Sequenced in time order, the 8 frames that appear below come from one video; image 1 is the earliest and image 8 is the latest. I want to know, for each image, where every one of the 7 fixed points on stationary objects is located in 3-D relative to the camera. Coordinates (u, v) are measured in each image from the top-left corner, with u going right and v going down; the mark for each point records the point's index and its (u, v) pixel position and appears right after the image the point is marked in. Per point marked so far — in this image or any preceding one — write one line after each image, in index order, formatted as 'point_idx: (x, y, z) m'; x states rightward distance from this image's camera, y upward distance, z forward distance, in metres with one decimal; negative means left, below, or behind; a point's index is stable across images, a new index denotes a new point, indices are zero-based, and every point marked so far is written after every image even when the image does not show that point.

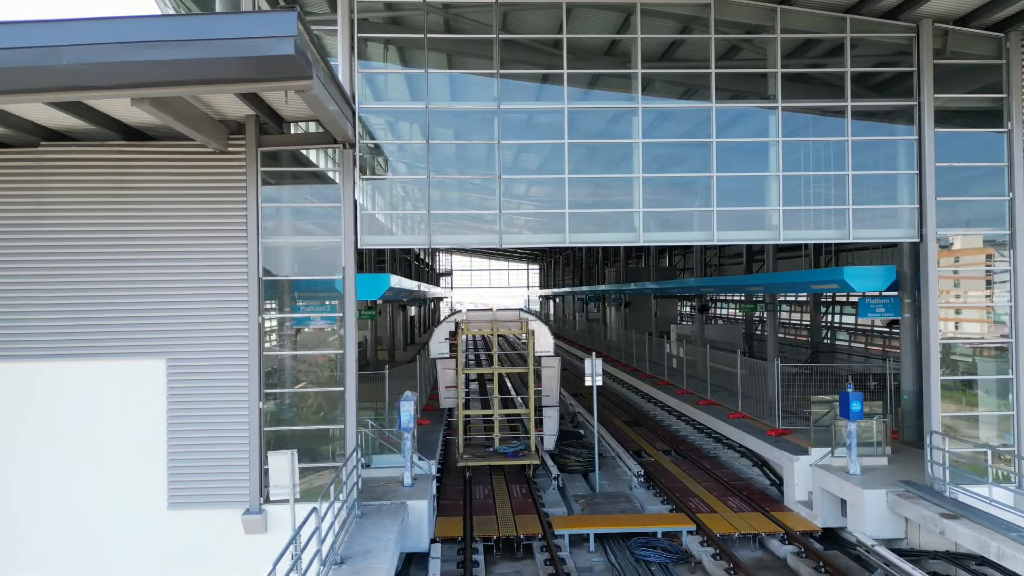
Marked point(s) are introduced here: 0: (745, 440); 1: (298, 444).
0: (+5.1, -3.3, +14.3) m
1: (-2.9, -2.2, +9.2) m
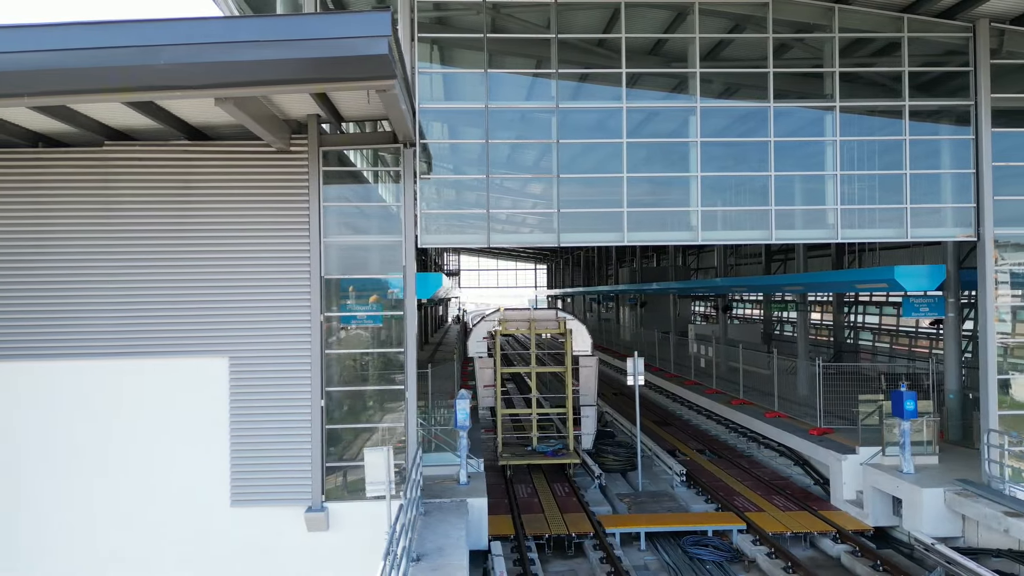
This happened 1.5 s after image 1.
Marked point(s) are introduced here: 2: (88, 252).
0: (+5.9, -3.2, +14.3) m
1: (-2.1, -2.2, +9.3) m
2: (-5.8, +0.5, +9.0) m
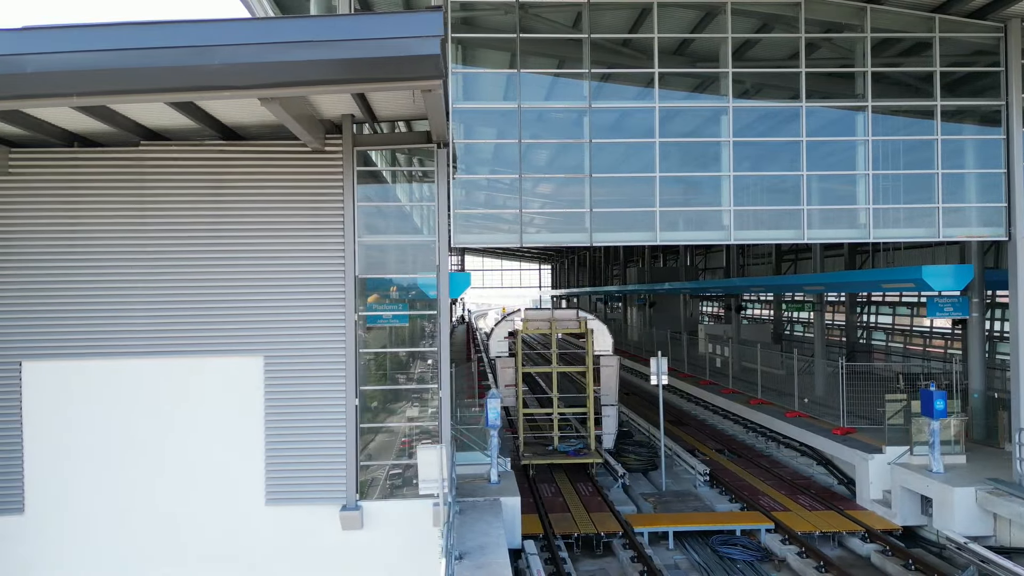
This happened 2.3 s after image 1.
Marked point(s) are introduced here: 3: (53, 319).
0: (+6.4, -3.2, +14.3) m
1: (-1.6, -2.1, +9.3) m
2: (-5.3, +0.5, +9.1) m
3: (-6.2, -0.4, +9.0) m
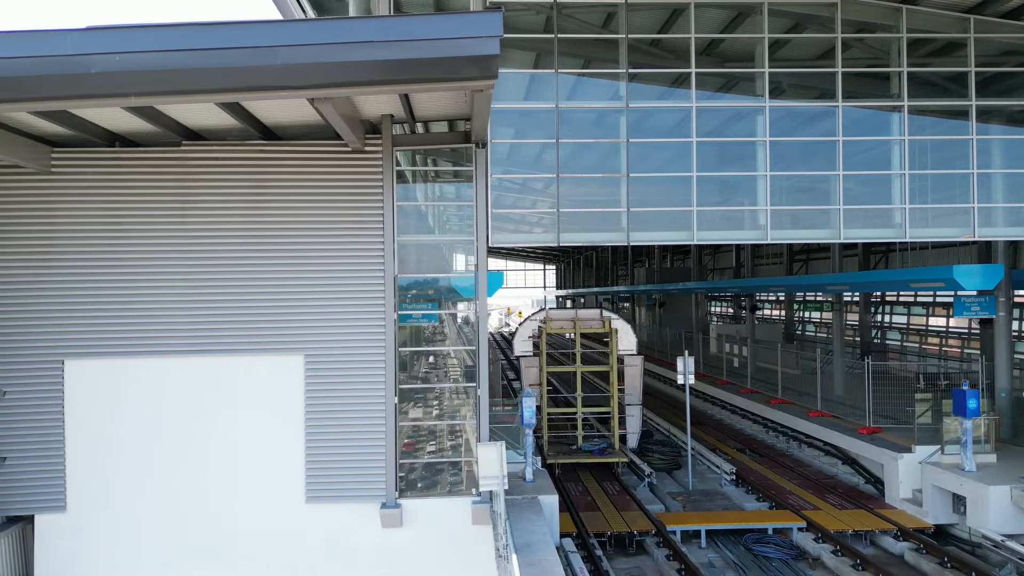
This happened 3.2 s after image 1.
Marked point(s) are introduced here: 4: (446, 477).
0: (+7.0, -3.2, +14.4) m
1: (-1.1, -2.1, +9.3) m
2: (-4.7, +0.5, +9.1) m
3: (-5.7, -0.4, +9.1) m
4: (-1.0, -2.7, +9.3) m
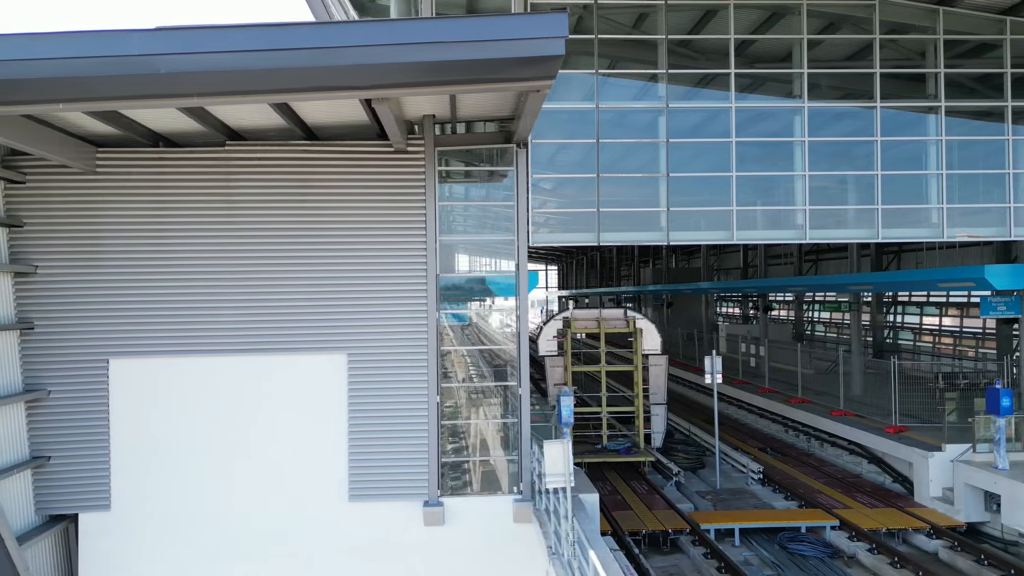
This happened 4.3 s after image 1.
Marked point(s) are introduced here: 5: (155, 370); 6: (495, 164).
0: (+7.5, -3.2, +14.4) m
1: (-0.5, -2.1, +9.4) m
2: (-4.2, +0.5, +9.2) m
3: (-5.1, -0.4, +9.1) m
4: (-0.4, -2.7, +9.3) m
5: (-4.9, -1.1, +9.1) m
6: (-0.3, +1.8, +9.5) m
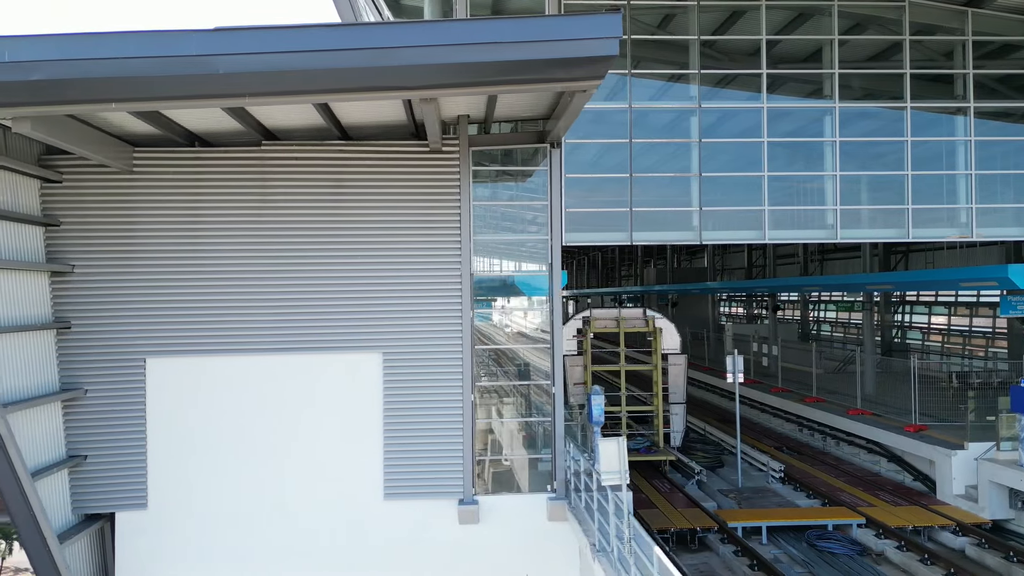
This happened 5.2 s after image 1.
0: (+8.0, -3.2, +14.5) m
1: (0.0, -2.1, +9.4) m
2: (-3.7, +0.5, +9.2) m
3: (-4.6, -0.4, +9.1) m
4: (+0.1, -2.6, +9.4) m
5: (-4.4, -1.1, +9.1) m
6: (+0.2, +1.8, +9.5) m
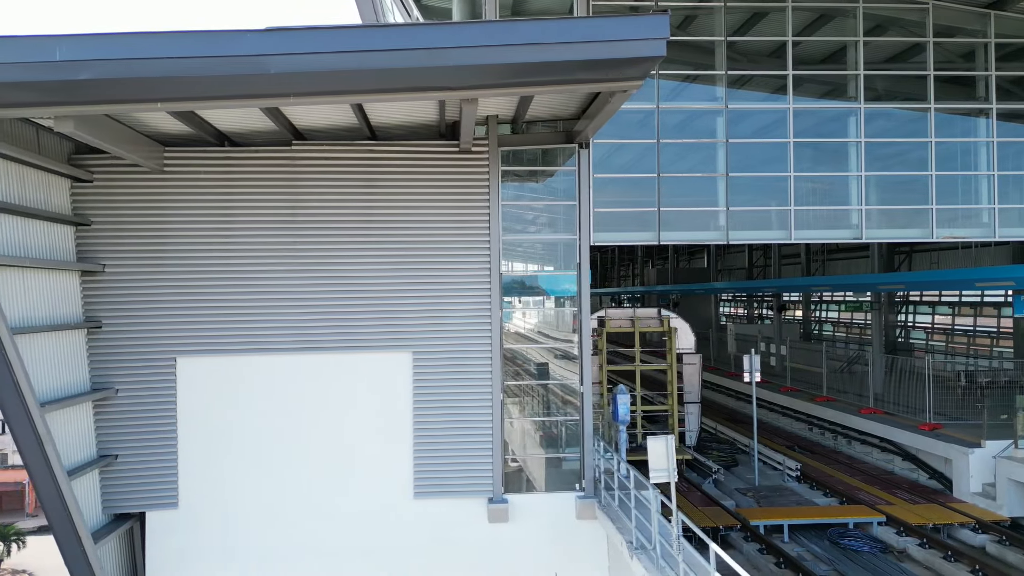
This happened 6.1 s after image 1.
0: (+8.3, -3.2, +14.6) m
1: (+0.4, -2.1, +9.5) m
2: (-3.3, +0.5, +9.2) m
3: (-4.2, -0.4, +9.1) m
4: (+0.5, -2.6, +9.4) m
5: (-4.0, -1.1, +9.1) m
6: (+0.6, +1.8, +9.6) m
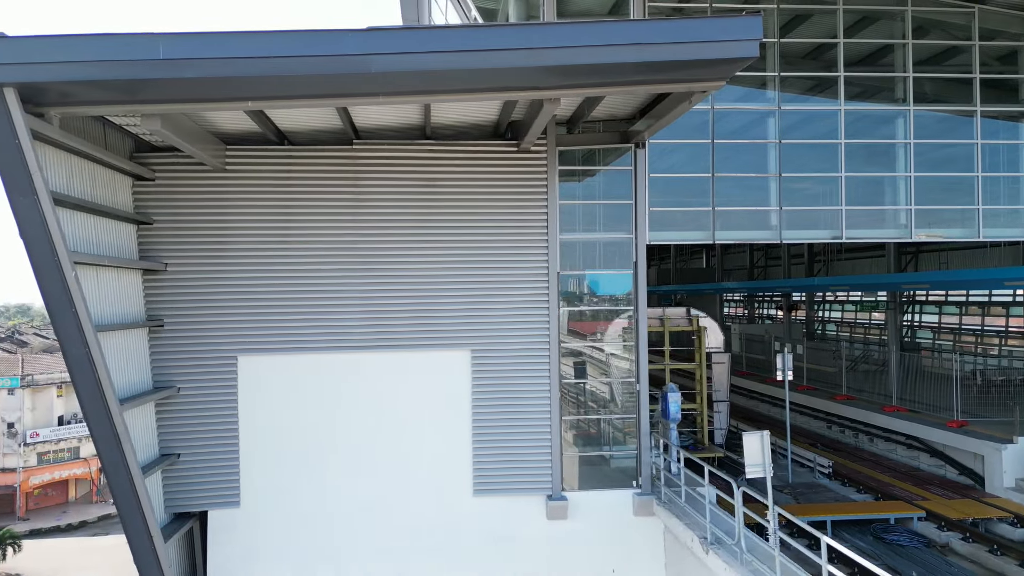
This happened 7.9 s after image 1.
0: (+9.1, -3.2, +14.9) m
1: (+1.3, -2.1, +9.5) m
2: (-2.4, +0.6, +9.2) m
3: (-3.4, -0.4, +9.1) m
4: (+1.3, -2.6, +9.5) m
5: (-3.2, -1.1, +9.1) m
6: (+1.4, +1.8, +9.7) m
